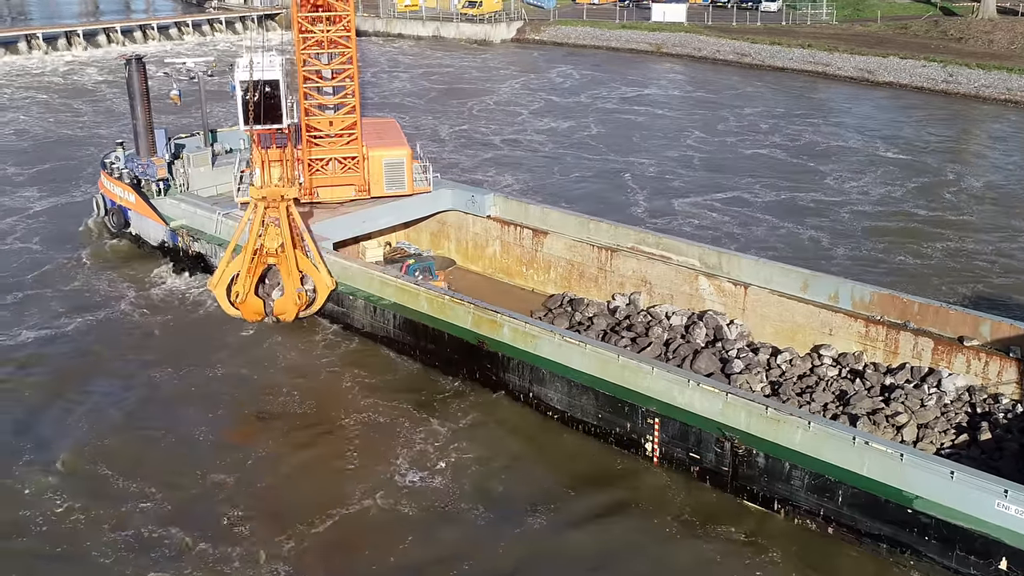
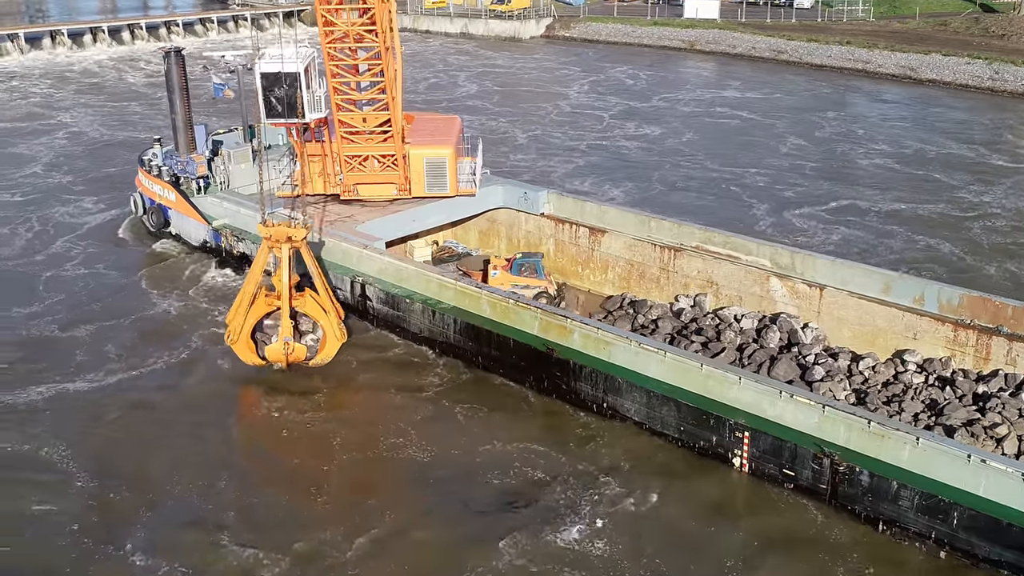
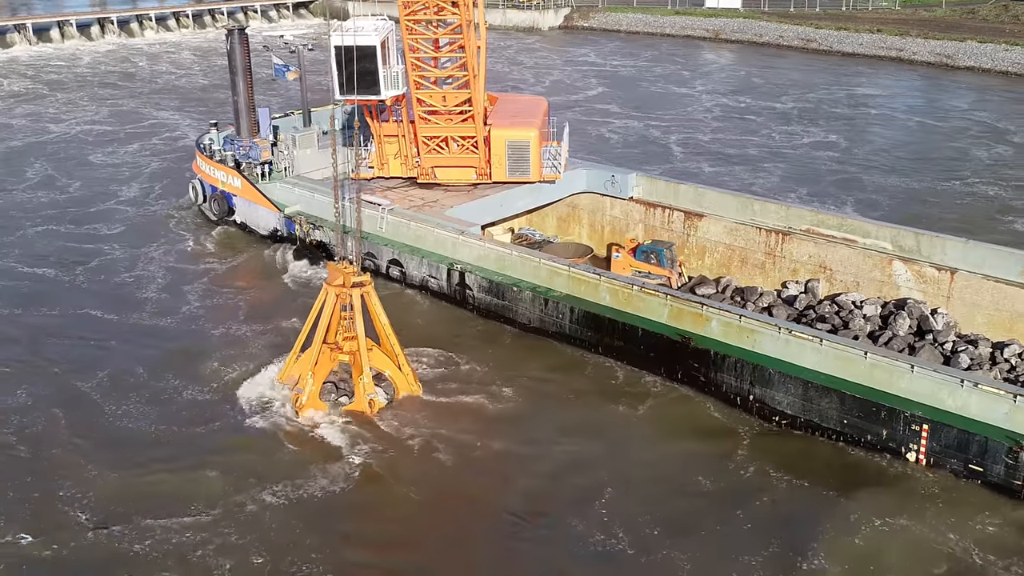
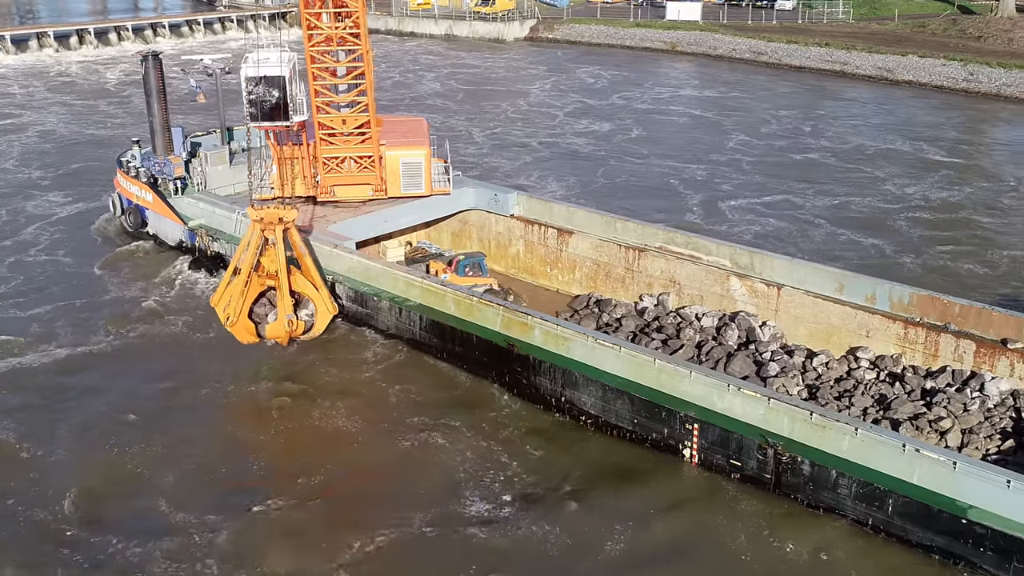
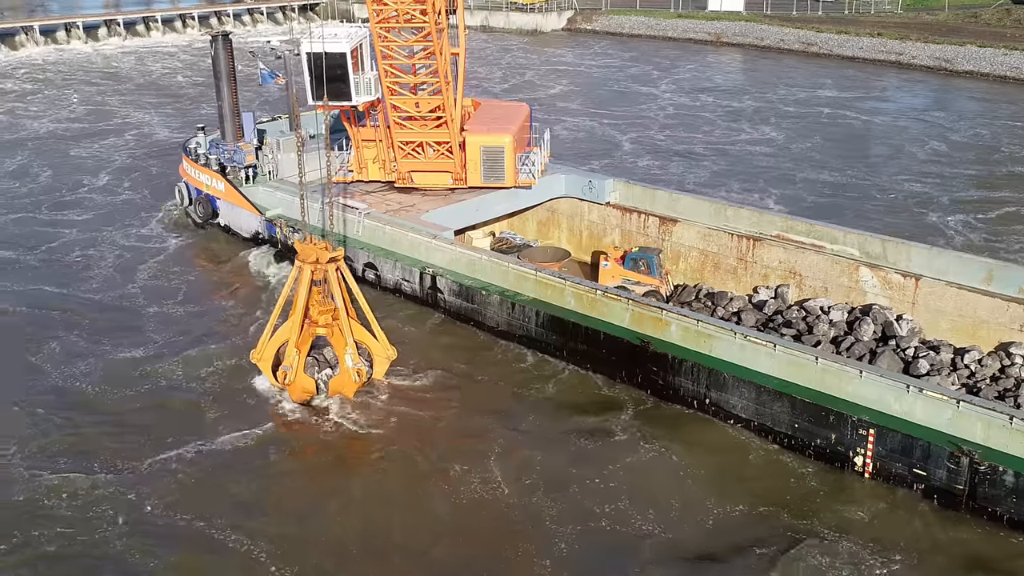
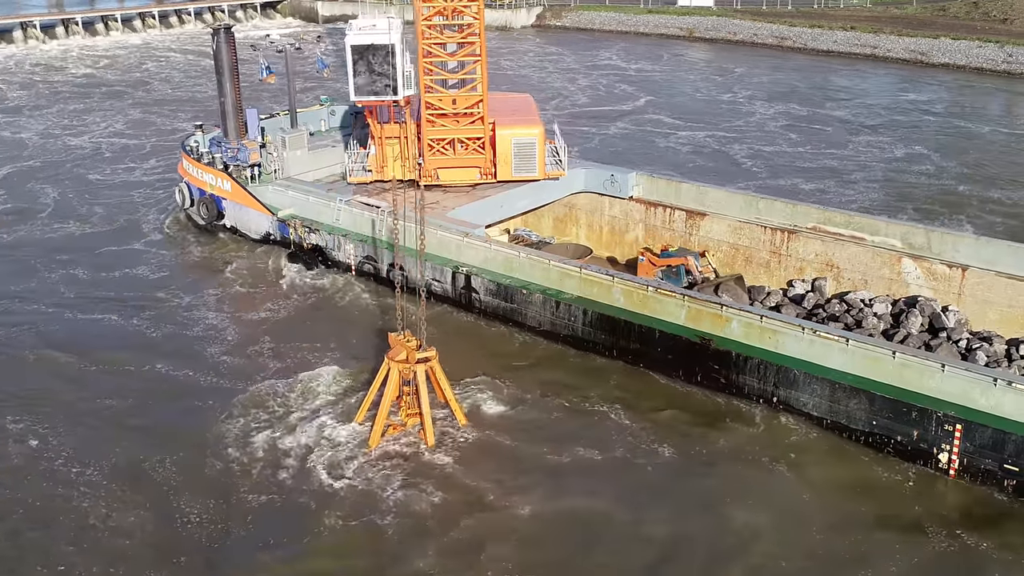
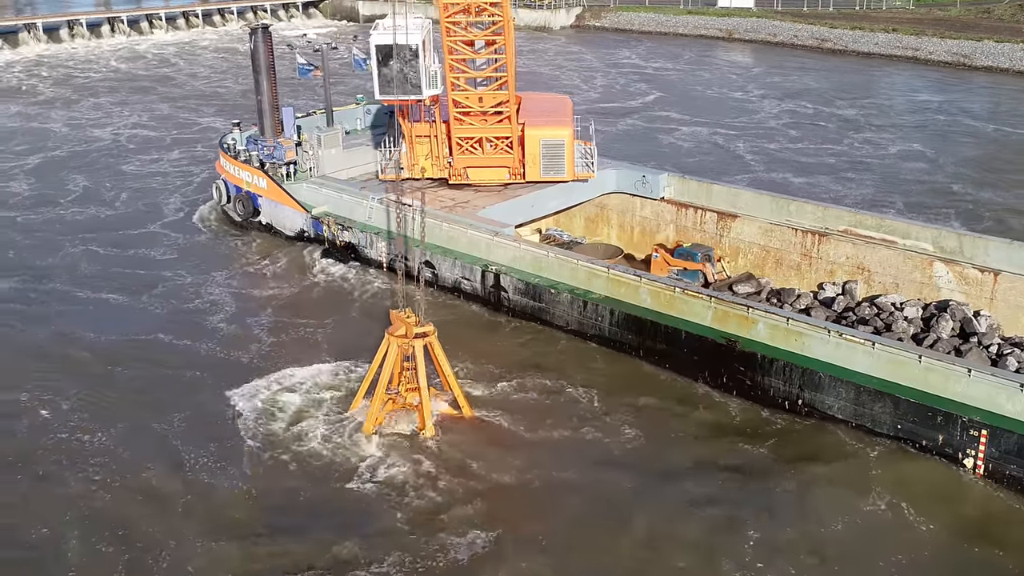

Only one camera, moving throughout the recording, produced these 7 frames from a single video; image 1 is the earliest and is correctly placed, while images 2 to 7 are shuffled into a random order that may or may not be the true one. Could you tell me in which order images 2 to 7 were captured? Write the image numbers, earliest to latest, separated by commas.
4, 2, 5, 3, 7, 6
